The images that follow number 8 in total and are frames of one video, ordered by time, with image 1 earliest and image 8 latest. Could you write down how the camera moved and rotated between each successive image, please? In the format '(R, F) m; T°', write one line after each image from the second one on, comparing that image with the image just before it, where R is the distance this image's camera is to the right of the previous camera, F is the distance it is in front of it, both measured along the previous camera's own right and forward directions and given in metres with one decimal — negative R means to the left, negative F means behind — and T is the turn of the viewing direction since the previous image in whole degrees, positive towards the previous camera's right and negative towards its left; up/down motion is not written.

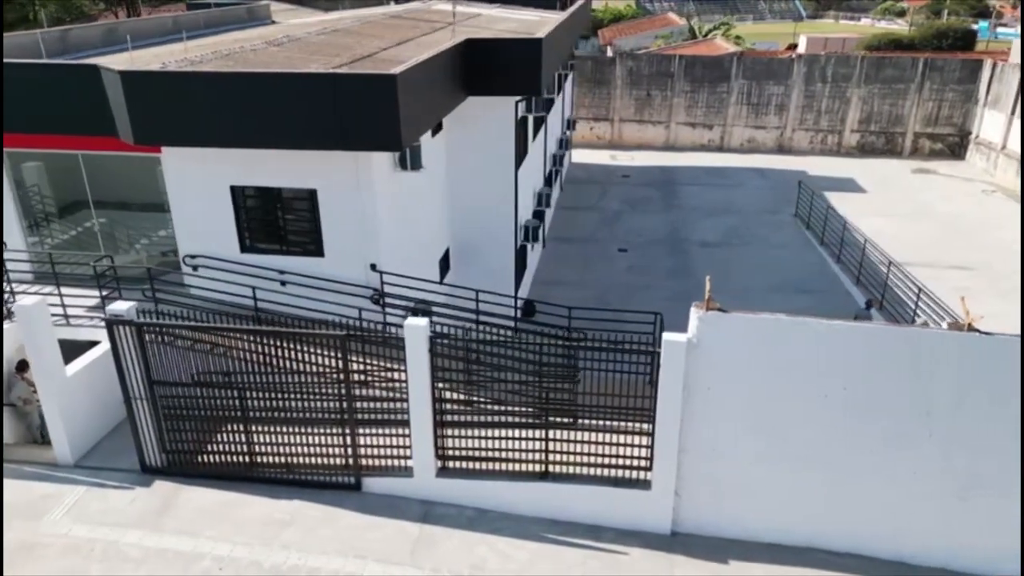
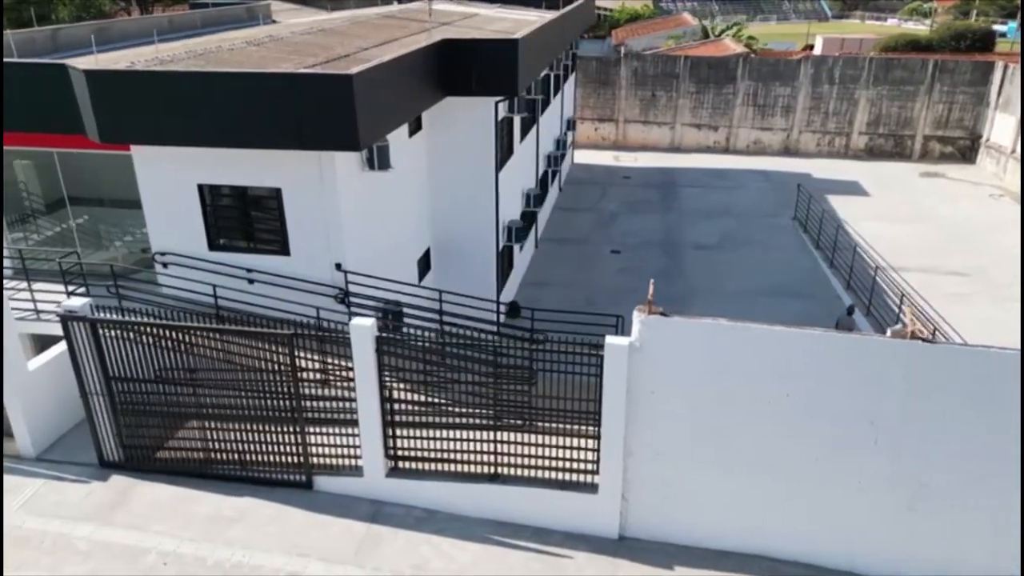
(+0.6, 0.0) m; -2°
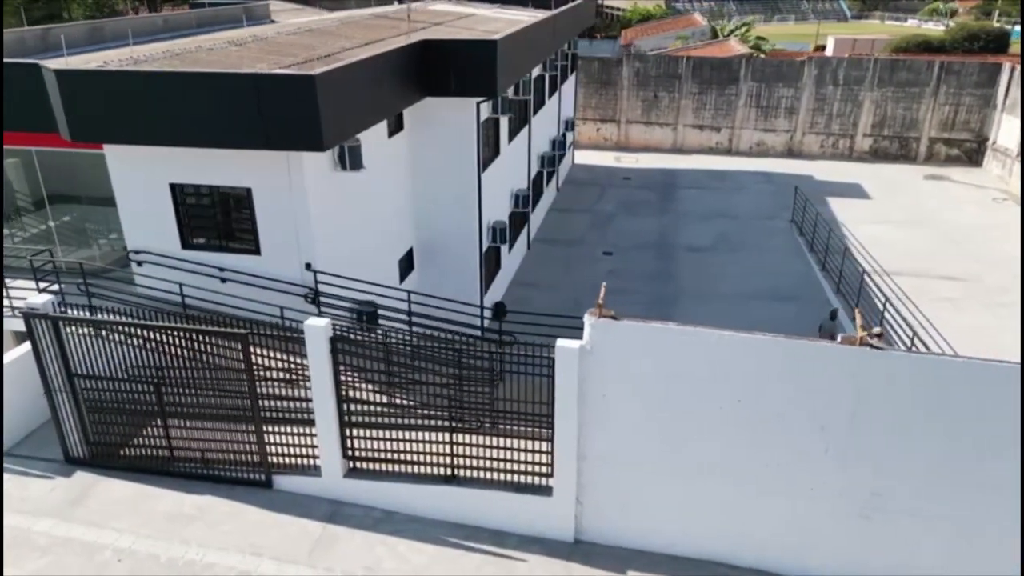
(+0.5, 0.0) m; -1°
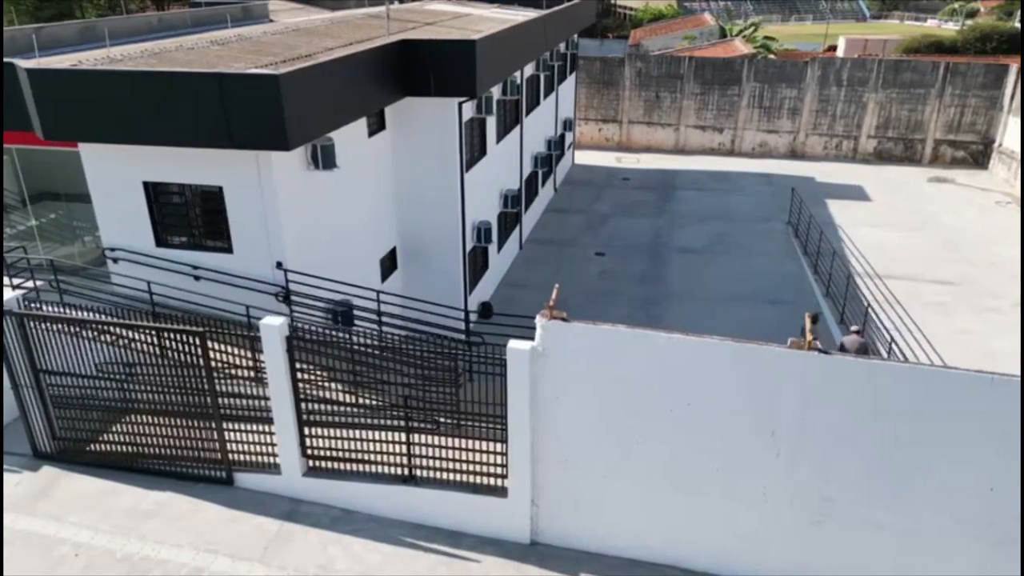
(+0.5, 0.0) m; -1°
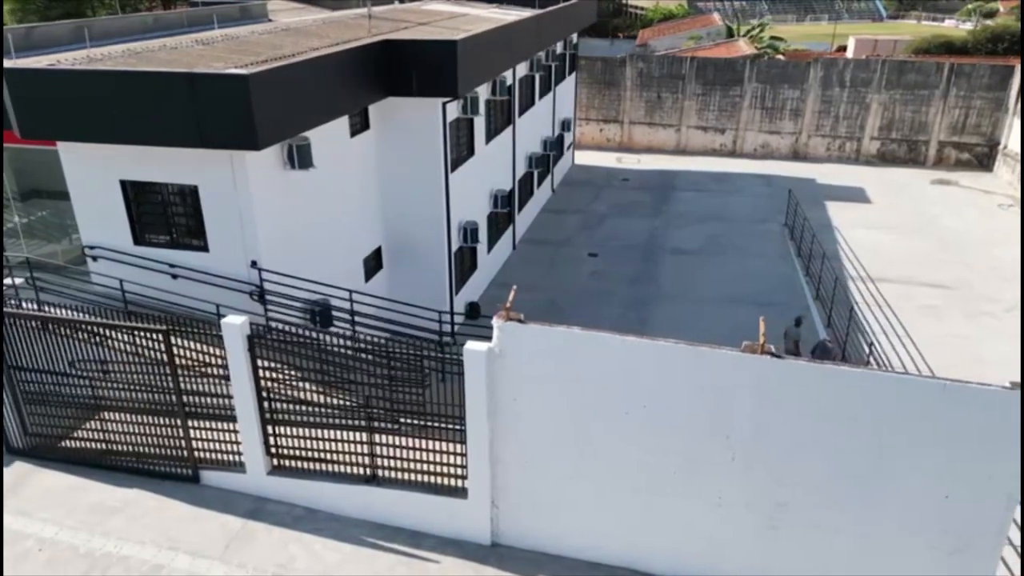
(+0.4, 0.0) m; -1°
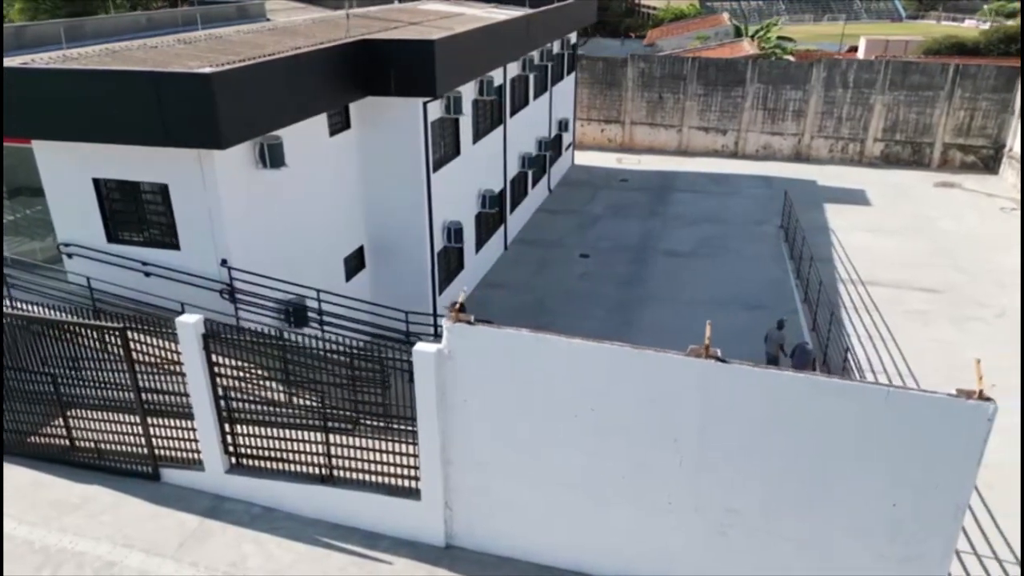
(+0.5, 0.0) m; -1°
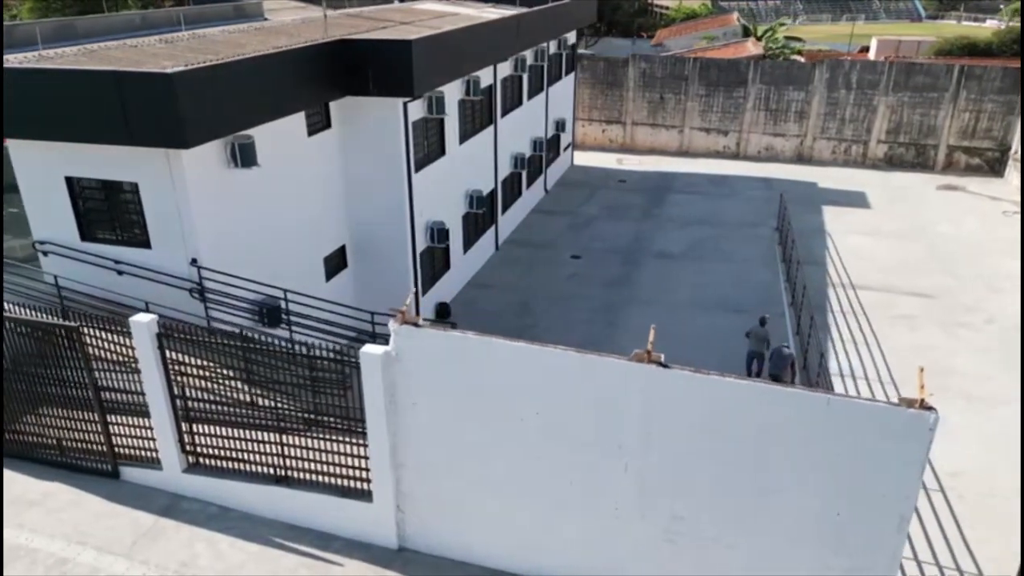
(+0.5, 0.0) m; -1°
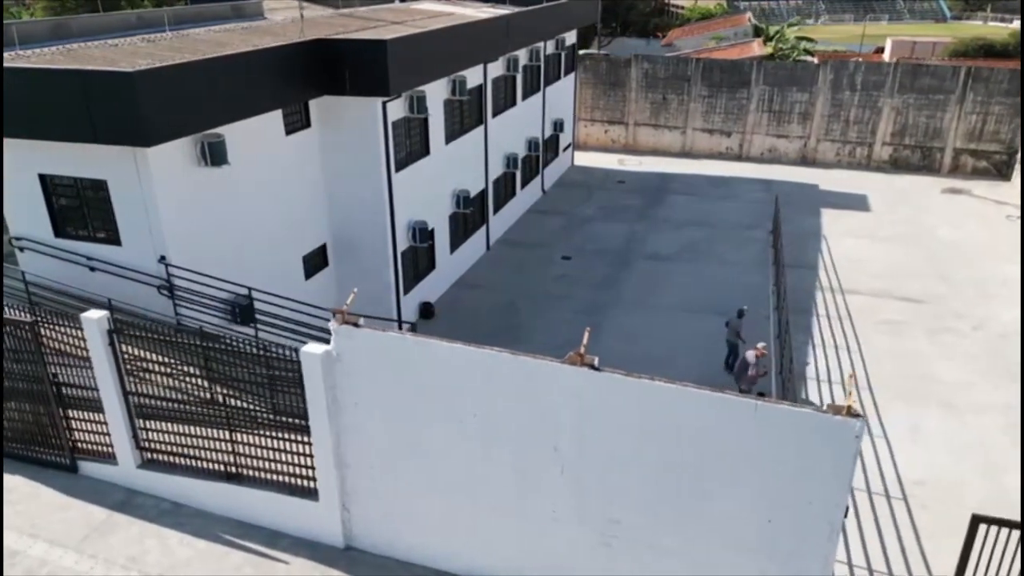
(+0.6, 0.0) m; -2°
